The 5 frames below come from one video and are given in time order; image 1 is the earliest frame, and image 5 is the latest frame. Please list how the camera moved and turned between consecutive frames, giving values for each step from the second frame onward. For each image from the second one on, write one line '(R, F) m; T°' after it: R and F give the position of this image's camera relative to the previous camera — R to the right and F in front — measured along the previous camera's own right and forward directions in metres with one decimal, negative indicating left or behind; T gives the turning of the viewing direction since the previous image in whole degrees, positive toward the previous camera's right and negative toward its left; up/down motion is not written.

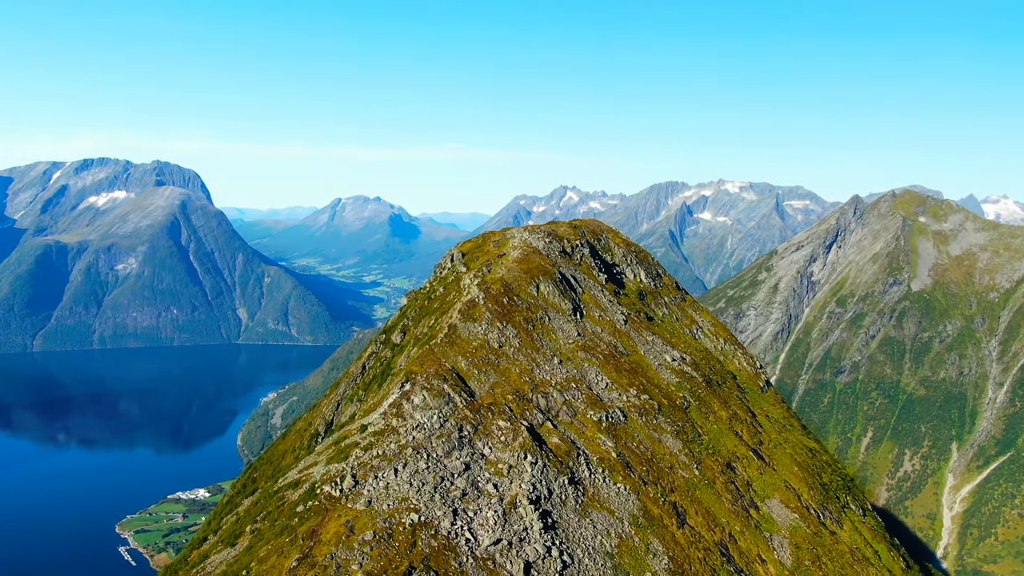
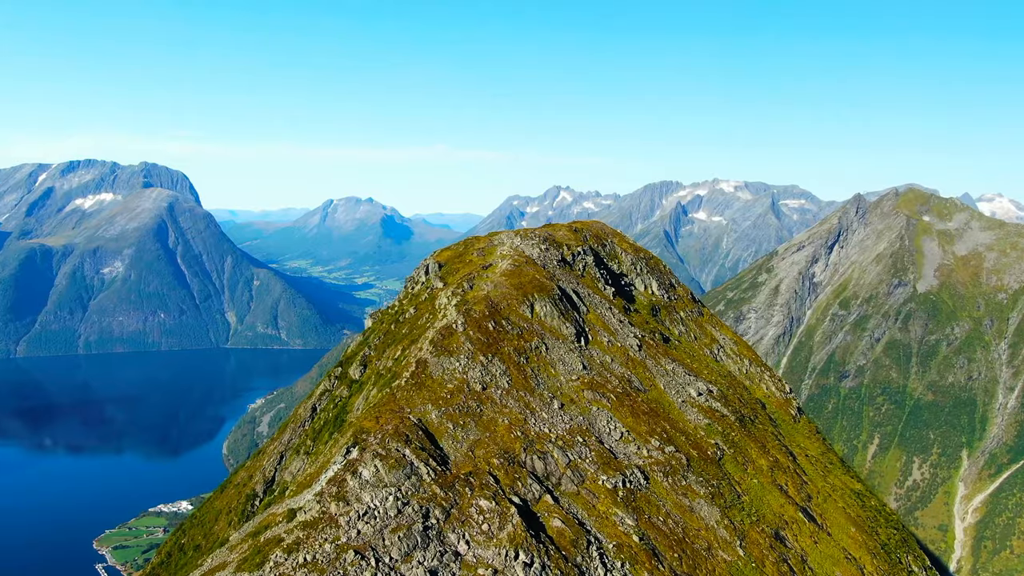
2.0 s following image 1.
(+0.7, +20.2) m; +1°
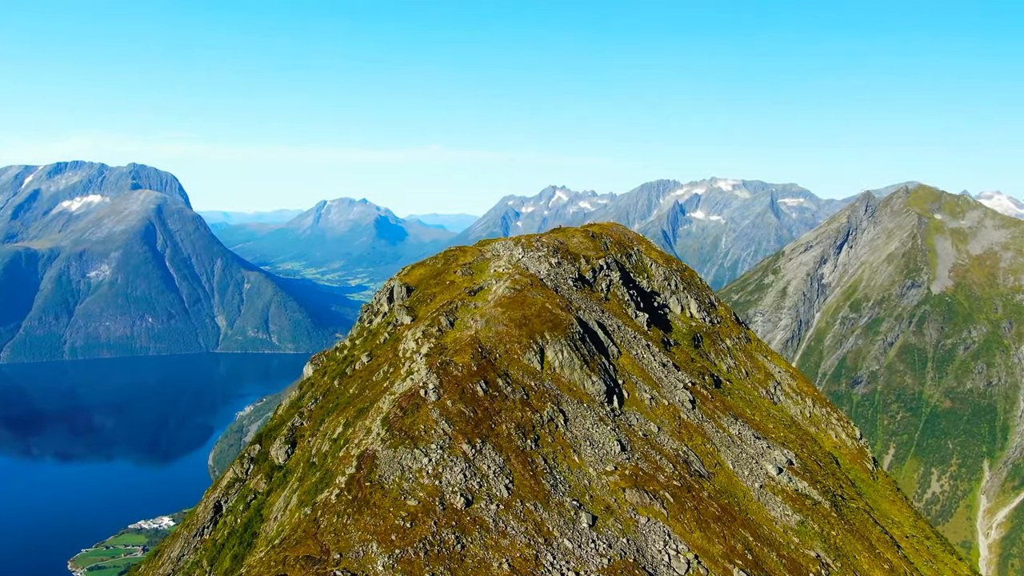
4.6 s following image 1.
(-0.3, +26.1) m; 0°
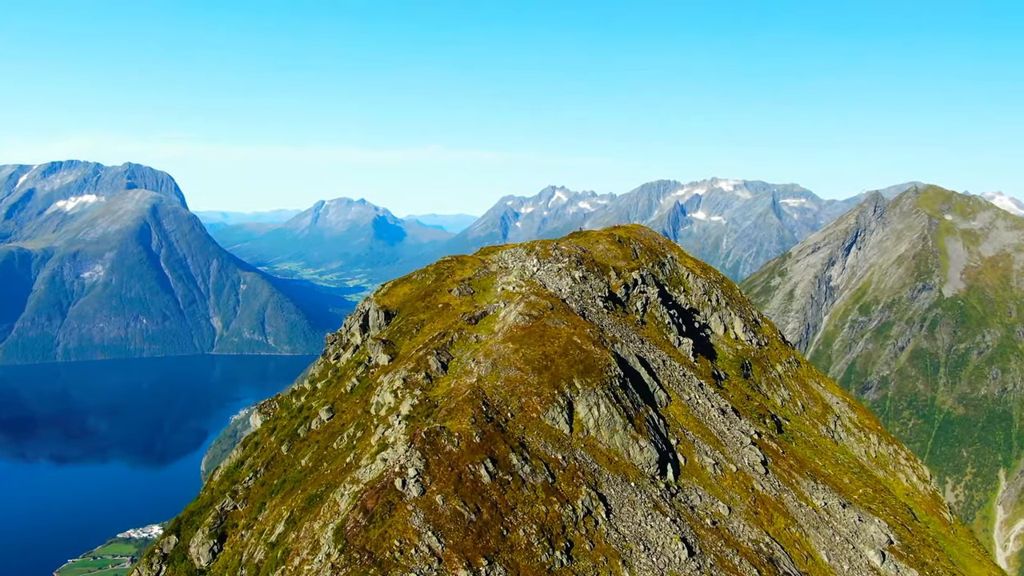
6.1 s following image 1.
(-1.0, +15.3) m; 0°
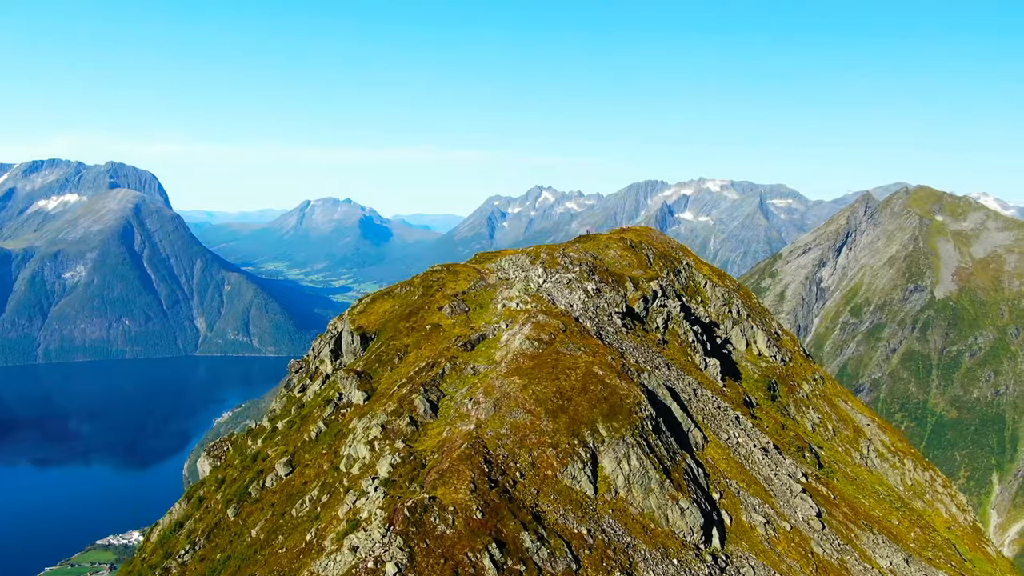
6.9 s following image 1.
(-0.9, +8.2) m; +1°
